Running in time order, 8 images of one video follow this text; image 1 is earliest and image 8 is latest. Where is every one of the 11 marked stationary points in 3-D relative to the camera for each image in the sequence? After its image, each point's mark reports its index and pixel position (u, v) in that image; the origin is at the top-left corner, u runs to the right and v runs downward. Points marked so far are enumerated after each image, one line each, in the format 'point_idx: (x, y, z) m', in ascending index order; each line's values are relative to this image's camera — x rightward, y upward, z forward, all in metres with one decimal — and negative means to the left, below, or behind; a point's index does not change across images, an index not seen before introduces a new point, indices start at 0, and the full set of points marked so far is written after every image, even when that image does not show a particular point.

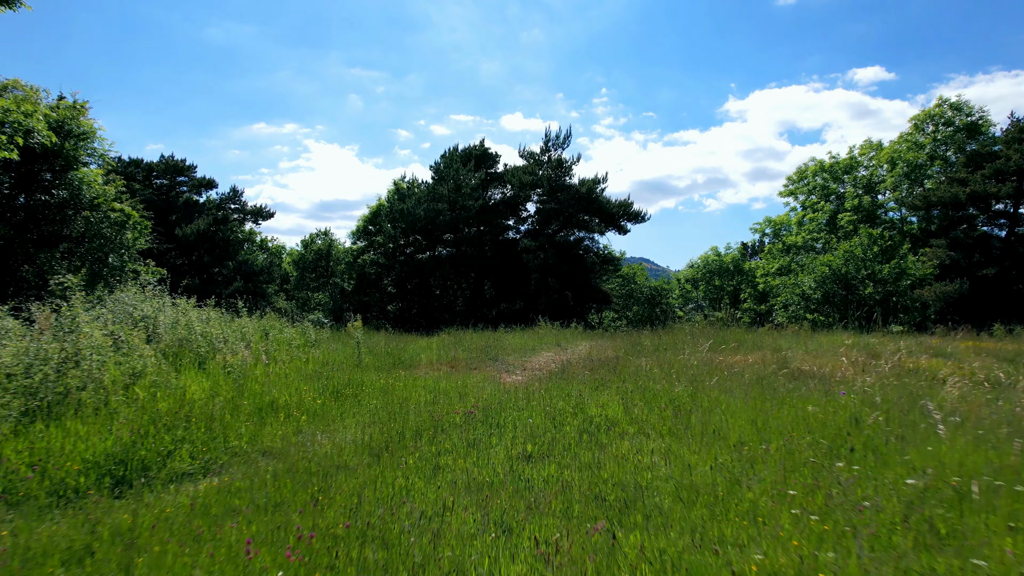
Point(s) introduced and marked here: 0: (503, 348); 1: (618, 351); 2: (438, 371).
0: (-0.3, -2.0, +10.7) m
1: (+3.1, -1.9, +9.7) m
2: (-1.9, -2.2, +8.5) m
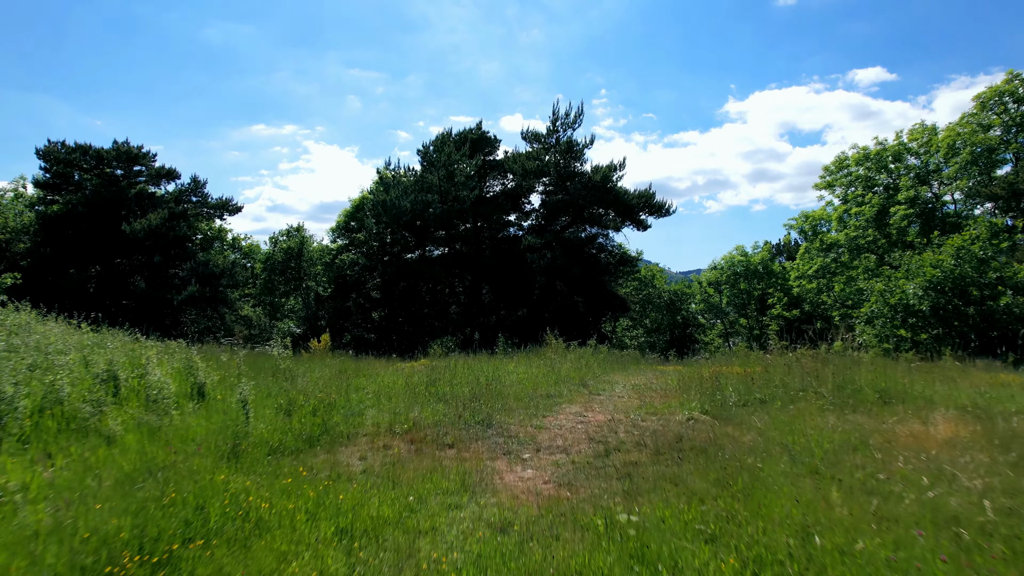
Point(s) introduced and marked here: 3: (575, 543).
0: (-0.2, -2.2, +6.9) m
1: (+3.1, -2.2, +5.9) m
2: (-1.8, -2.4, +4.7) m
3: (+0.6, -2.4, +3.1) m
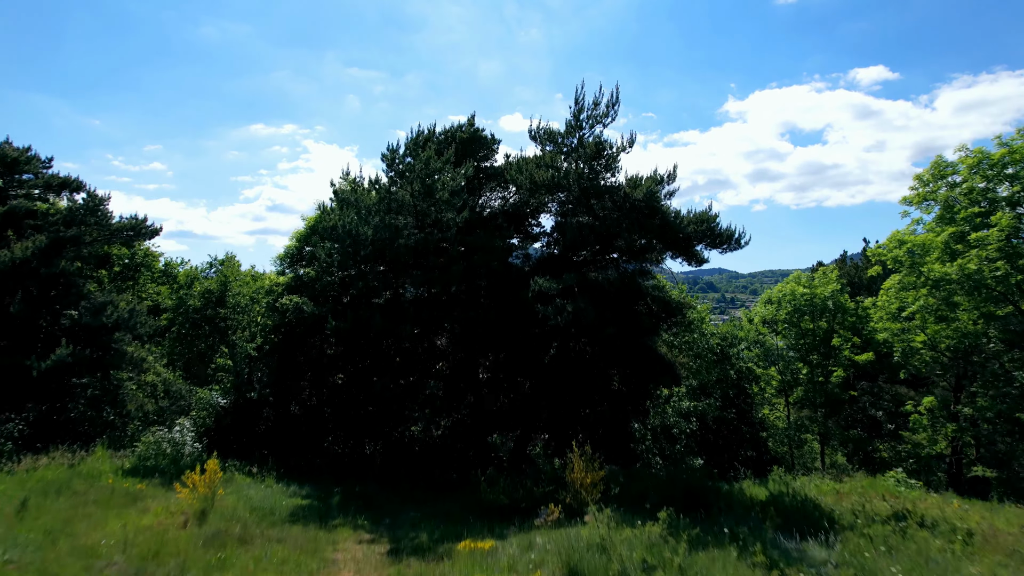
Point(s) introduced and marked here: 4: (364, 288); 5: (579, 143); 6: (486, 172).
0: (0.0, -5.3, +0.3) m
1: (+3.3, -5.2, -0.7) m
2: (-1.6, -5.5, -1.9) m
3: (+0.8, -5.4, -3.5) m
4: (-7.6, 0.0, +17.1) m
5: (+3.4, +6.8, +16.0) m
6: (-1.5, +6.5, +18.8) m
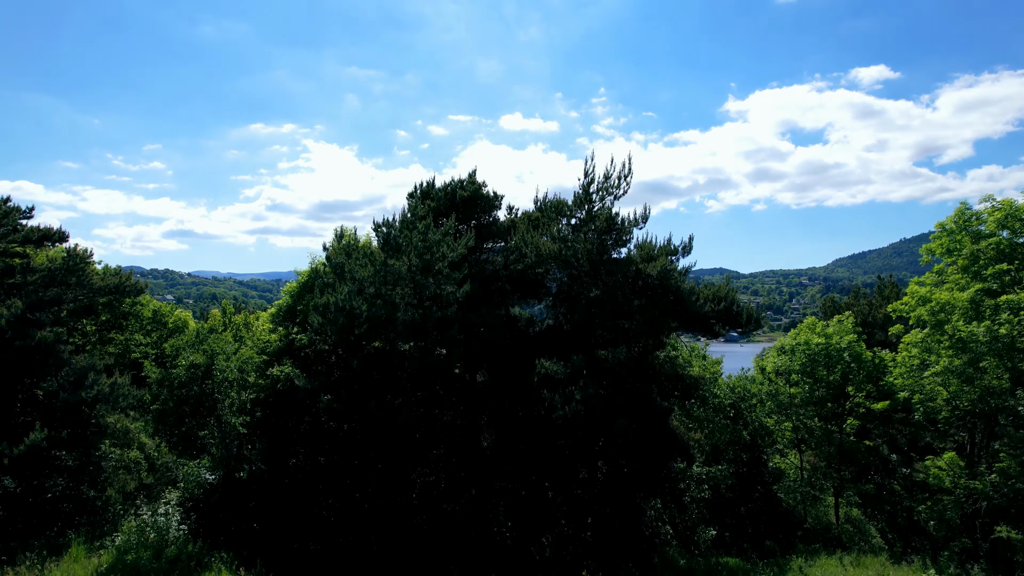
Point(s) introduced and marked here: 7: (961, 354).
0: (+0.2, -8.9, -0.7) m
1: (+3.5, -8.9, -1.7) m
2: (-1.5, -9.1, -2.9) m
3: (+1.0, -9.1, -4.5) m
4: (-7.5, -3.7, +16.1) m
5: (+3.6, +3.2, +15.0) m
6: (-1.3, +2.8, +17.7) m
7: (+26.7, -3.9, +19.7) m
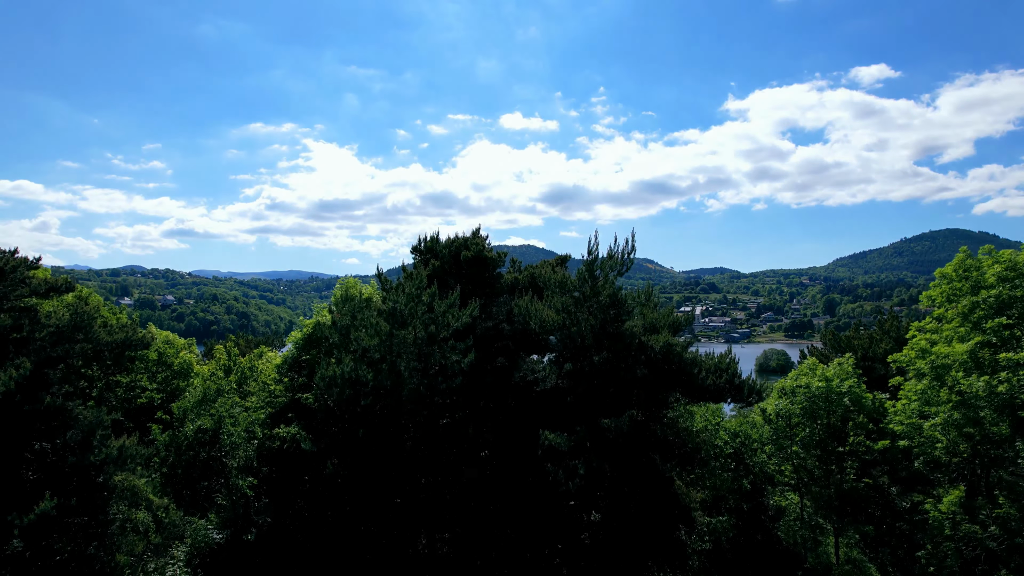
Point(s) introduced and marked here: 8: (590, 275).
0: (+0.4, -12.3, -0.5) m
1: (+3.7, -12.2, -1.5) m
2: (-1.3, -12.5, -2.7) m
3: (+1.1, -12.4, -4.3) m
4: (-7.3, -6.9, +16.2) m
5: (+3.7, -0.1, +15.2) m
6: (-1.1, -0.4, +17.9) m
7: (+26.9, -7.0, +19.8) m
8: (+3.5, +0.7, +15.0) m
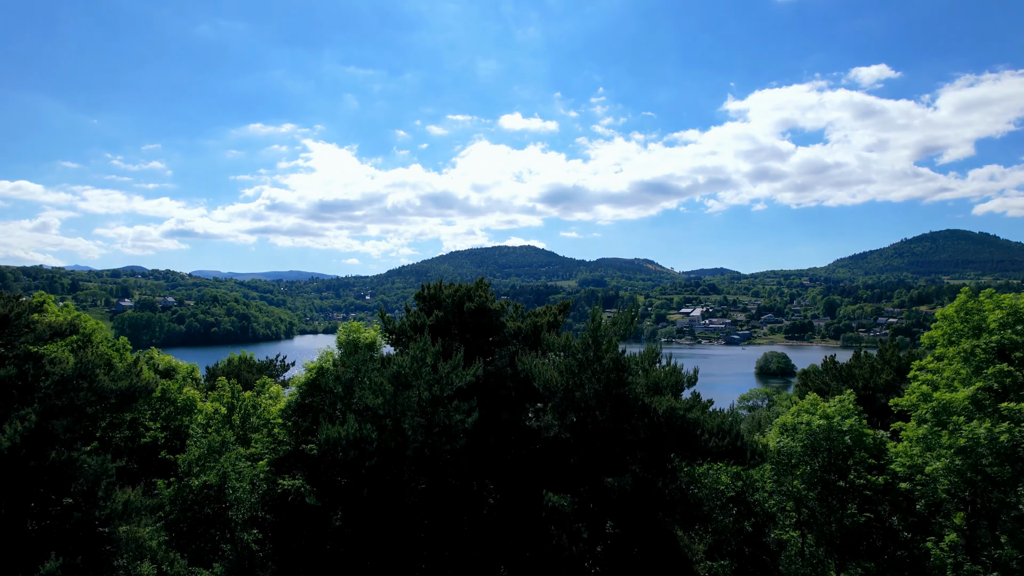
0: (+0.5, -15.1, -0.5) m
1: (+3.9, -15.0, -1.4) m
2: (-1.1, -15.3, -2.6) m
3: (+1.3, -15.2, -4.3) m
4: (-7.1, -9.8, +16.3) m
5: (+3.9, -2.9, +15.3) m
6: (-1.0, -3.3, +18.0) m
7: (+27.1, -9.8, +19.9) m
8: (+3.7, -2.1, +15.1) m
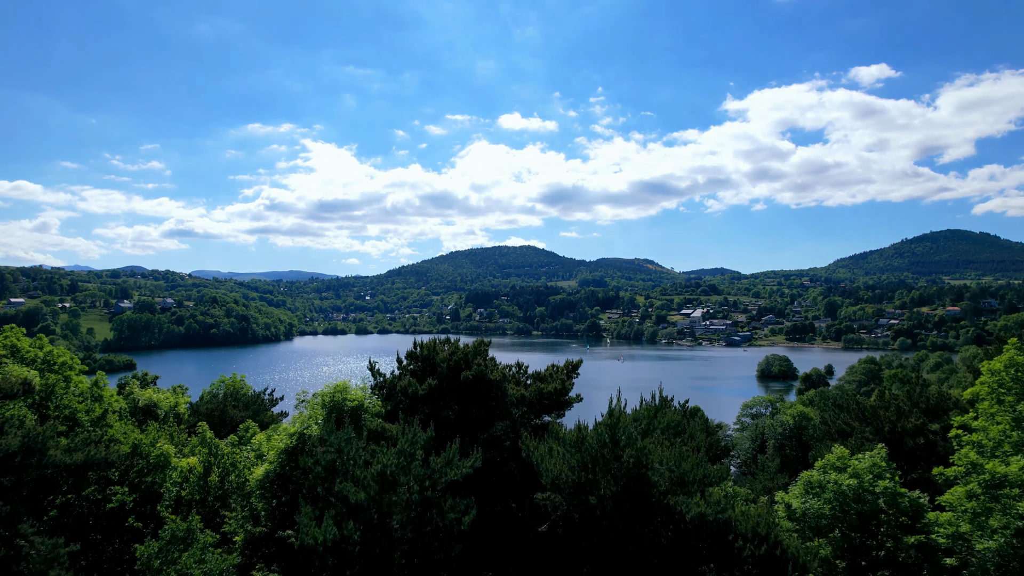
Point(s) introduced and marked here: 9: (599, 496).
0: (+0.7, -18.3, -2.5) m
1: (+4.0, -18.2, -3.5) m
2: (-0.9, -18.5, -4.7) m
3: (+1.5, -18.5, -6.3) m
4: (-7.0, -13.1, +14.2) m
5: (+4.0, -6.2, +13.2) m
6: (-0.9, -6.5, +15.9) m
7: (+27.2, -13.0, +17.8) m
8: (+3.8, -5.4, +13.0) m
9: (+3.3, -7.8, +12.8) m
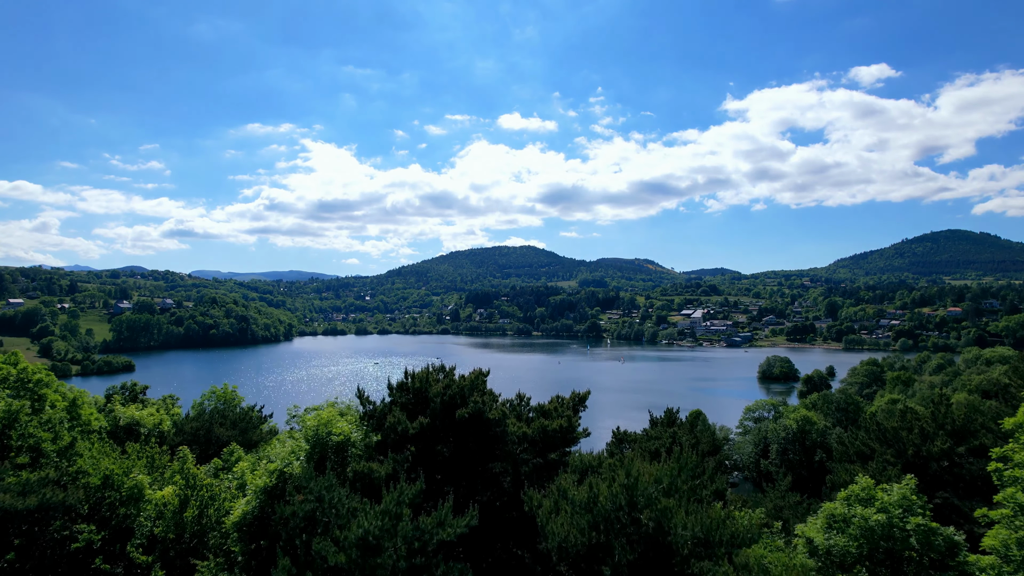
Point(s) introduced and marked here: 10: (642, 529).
0: (+0.8, -19.6, -4.2) m
1: (+4.1, -19.5, -5.2) m
2: (-0.9, -19.8, -6.4) m
3: (+1.6, -19.7, -8.0) m
4: (-6.9, -14.3, +12.5) m
5: (+4.1, -7.4, +11.5) m
6: (-0.8, -7.8, +14.2) m
7: (+27.2, -14.2, +16.2) m
8: (+3.8, -6.6, +11.4) m
9: (+3.3, -9.1, +11.2) m
10: (+4.4, -8.0, +11.4) m
